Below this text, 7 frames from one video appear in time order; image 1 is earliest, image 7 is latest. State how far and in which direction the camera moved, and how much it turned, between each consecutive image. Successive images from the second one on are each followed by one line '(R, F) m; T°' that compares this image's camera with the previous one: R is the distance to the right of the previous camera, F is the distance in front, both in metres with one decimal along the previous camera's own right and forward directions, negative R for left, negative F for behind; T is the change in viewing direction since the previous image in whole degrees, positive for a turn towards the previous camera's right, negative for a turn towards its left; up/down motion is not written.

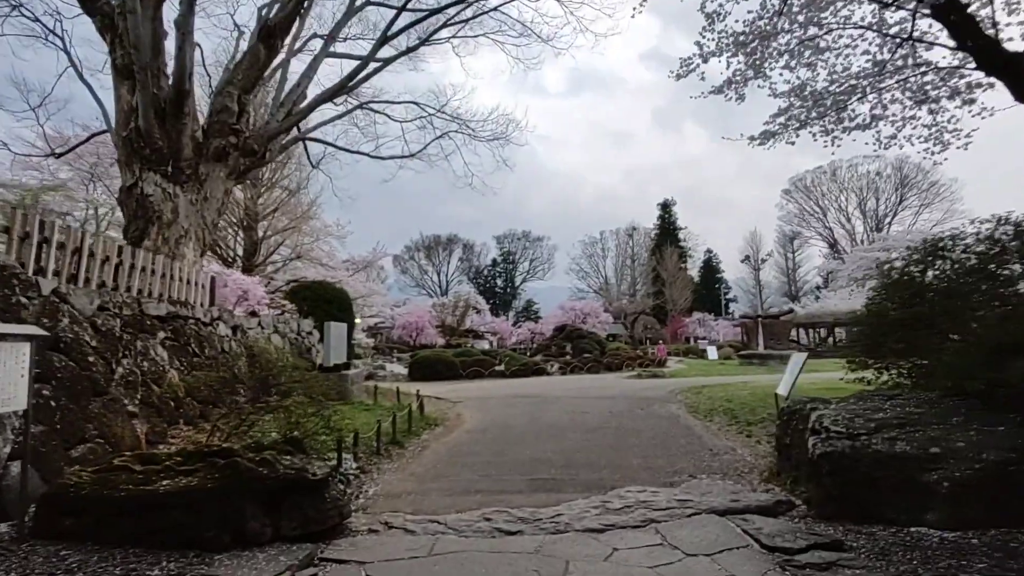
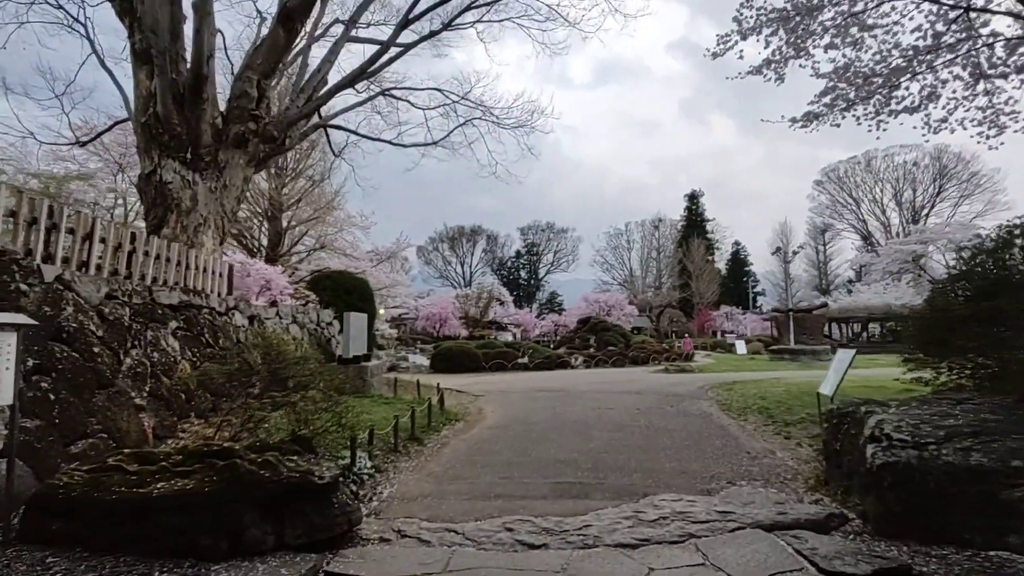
(0.0, +0.4) m; -2°
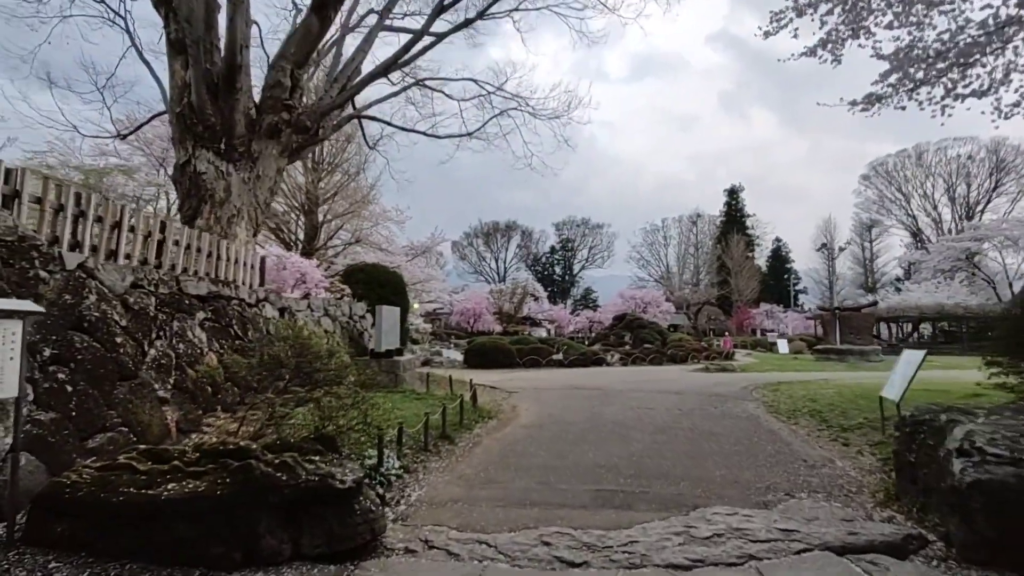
(0.0, +0.3) m; -3°
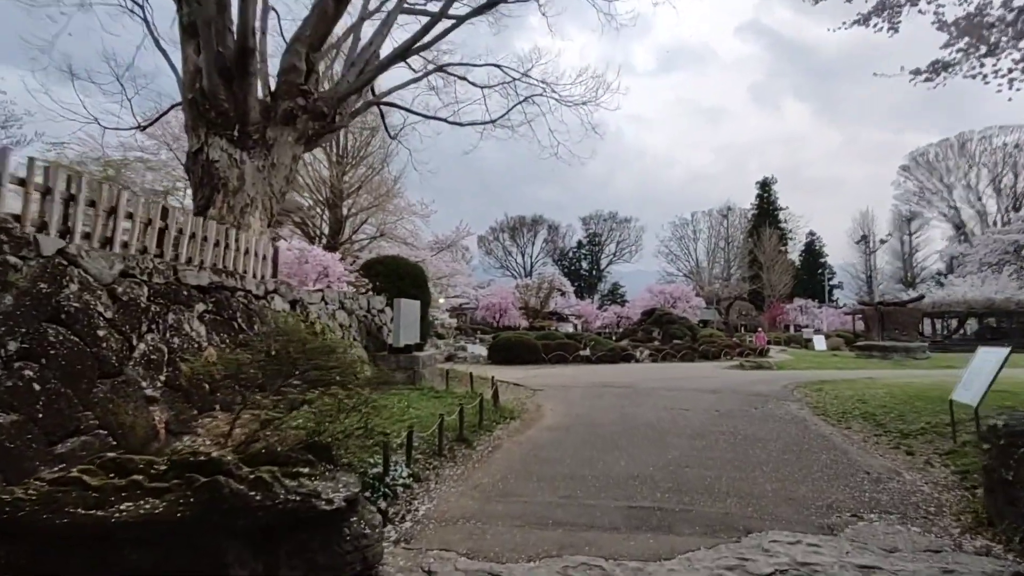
(0.0, +0.5) m; -3°
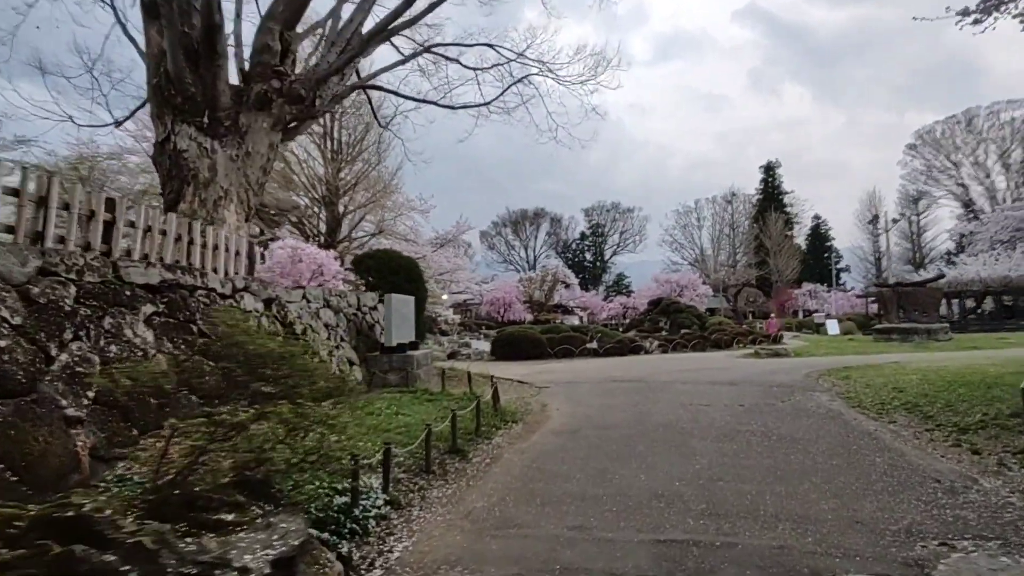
(+0.1, +0.8) m; 0°
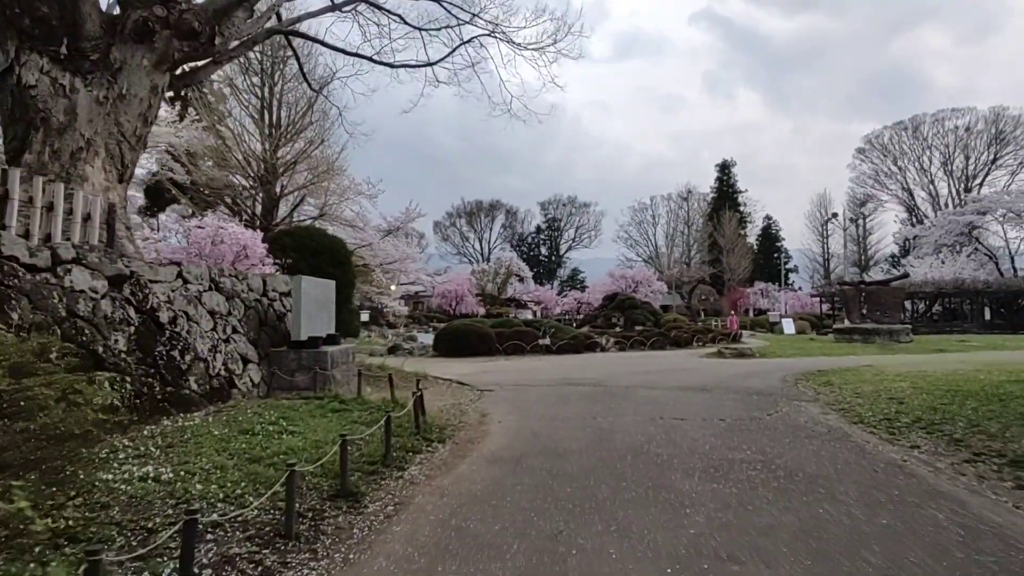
(+0.2, +1.5) m; +4°
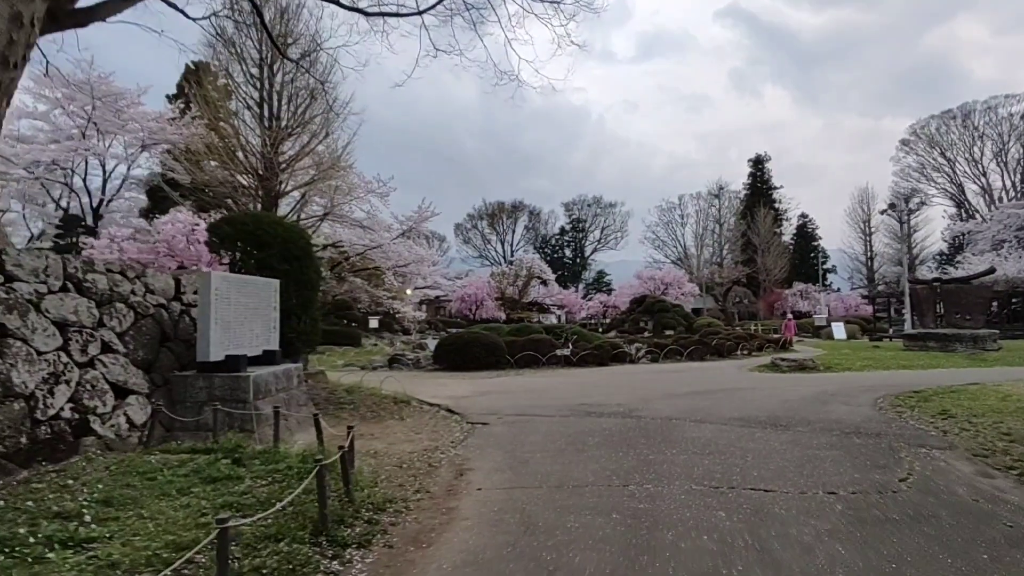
(+0.3, +2.2) m; -2°
